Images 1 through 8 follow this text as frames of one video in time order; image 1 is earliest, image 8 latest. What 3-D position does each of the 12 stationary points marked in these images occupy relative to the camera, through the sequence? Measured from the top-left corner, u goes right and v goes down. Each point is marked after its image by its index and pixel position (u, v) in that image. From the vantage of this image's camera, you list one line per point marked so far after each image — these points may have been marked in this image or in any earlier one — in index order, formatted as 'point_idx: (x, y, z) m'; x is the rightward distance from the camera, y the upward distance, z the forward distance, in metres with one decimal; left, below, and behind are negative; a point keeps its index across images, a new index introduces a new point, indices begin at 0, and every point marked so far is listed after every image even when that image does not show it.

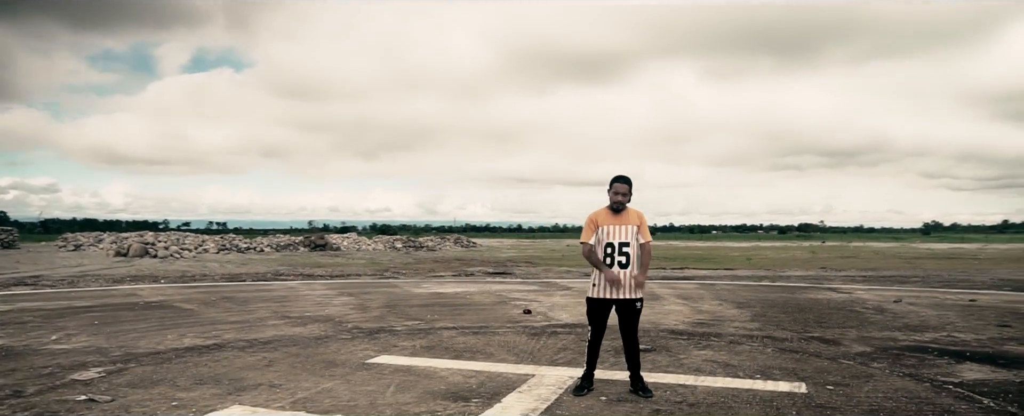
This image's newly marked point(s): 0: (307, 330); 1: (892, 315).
0: (-2.0, -1.2, +7.2) m
1: (+4.6, -1.3, +8.6) m
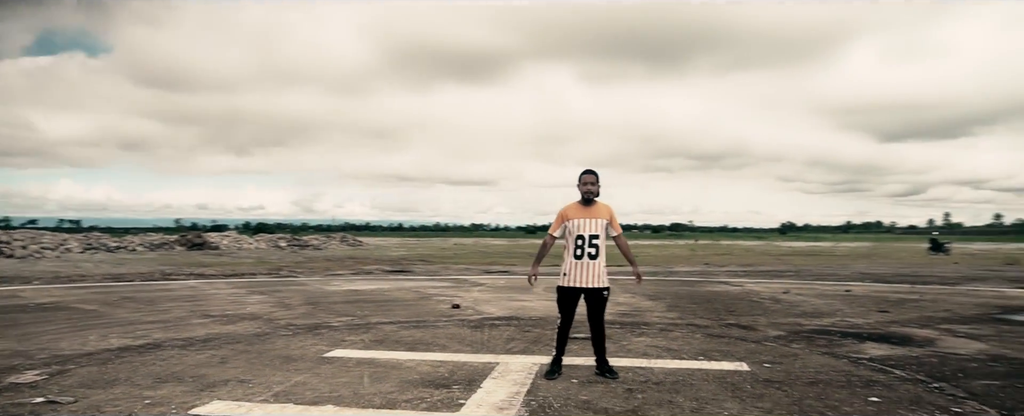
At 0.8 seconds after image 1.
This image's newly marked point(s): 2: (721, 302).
0: (-2.6, -1.2, +7.0) m
1: (+3.7, -1.3, +9.4) m
2: (+2.9, -1.3, +9.7) m
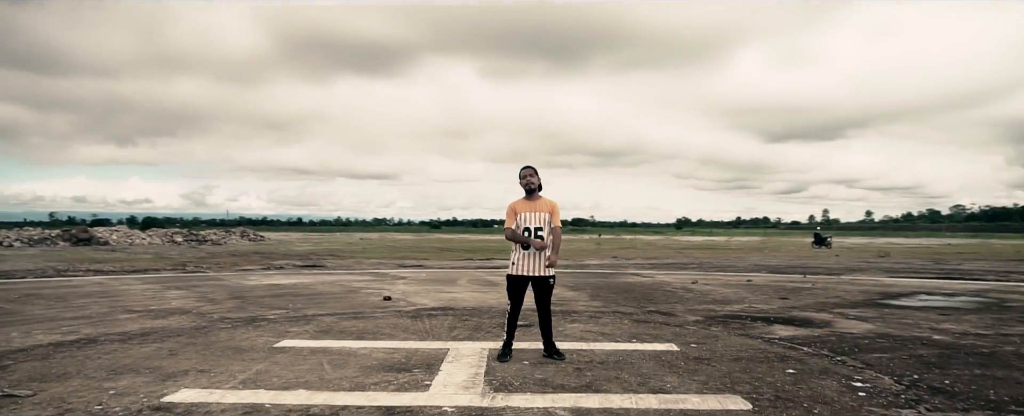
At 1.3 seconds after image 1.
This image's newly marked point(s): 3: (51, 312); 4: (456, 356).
0: (-3.2, -1.1, +6.9) m
1: (+2.7, -1.2, +10.2) m
2: (+1.8, -1.2, +10.3) m
3: (-5.2, -1.1, +8.0) m
4: (-0.4, -1.0, +4.9) m
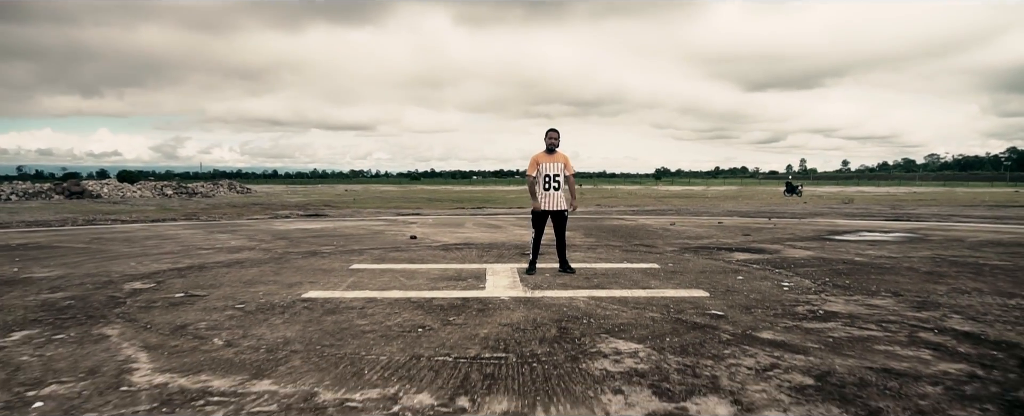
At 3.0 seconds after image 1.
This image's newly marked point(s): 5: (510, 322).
0: (-3.1, -0.5, +8.5) m
1: (+2.7, -0.4, +11.9) m
2: (+1.9, -0.4, +12.0) m
3: (-5.0, -0.5, +9.5) m
4: (-0.2, -0.6, +6.6) m
5: (0.0, -0.7, +4.3) m
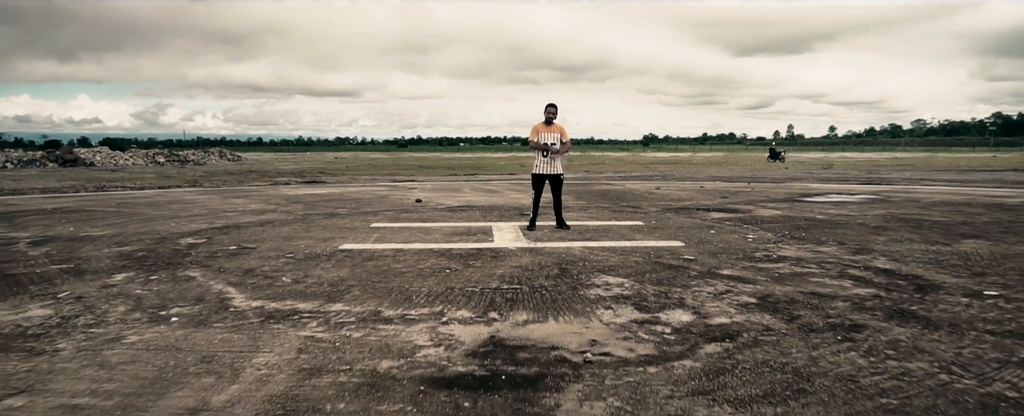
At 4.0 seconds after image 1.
0: (-3.1, -0.1, +9.3) m
1: (+2.7, +0.2, +12.9) m
2: (+1.8, +0.2, +13.0) m
3: (-5.1, -0.1, +10.3) m
4: (-0.1, -0.2, +7.5) m
5: (+0.1, -0.4, +5.3) m
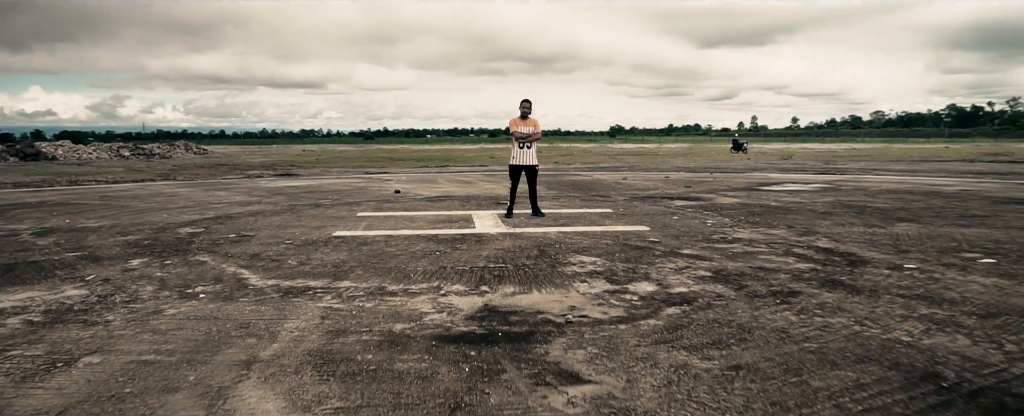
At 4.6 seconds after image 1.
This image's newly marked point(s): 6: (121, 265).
0: (-3.4, 0.0, +9.7) m
1: (+2.2, +0.4, +13.5) m
2: (+1.3, +0.4, +13.6) m
3: (-5.4, +0.1, +10.7) m
4: (-0.4, -0.1, +8.0) m
5: (-0.1, -0.3, +5.8) m
6: (-2.9, -0.4, +5.3) m
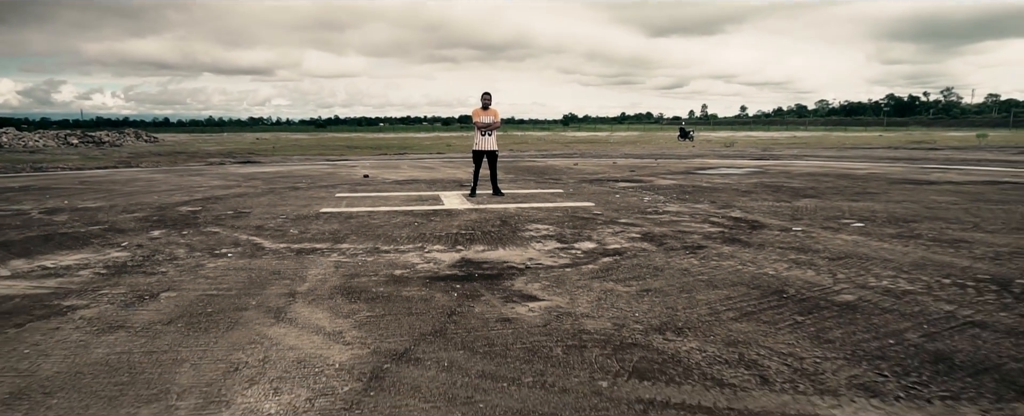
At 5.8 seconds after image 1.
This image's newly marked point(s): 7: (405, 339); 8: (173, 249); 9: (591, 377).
0: (-4.0, +0.3, +10.6) m
1: (+1.3, +0.8, +14.7) m
2: (+0.5, +0.8, +14.7) m
3: (-6.0, +0.3, +11.4) m
4: (-0.9, +0.2, +9.1) m
5: (-0.4, -0.1, +6.9) m
6: (-3.2, -0.2, +6.1) m
7: (-0.5, -0.6, +3.1) m
8: (-2.6, -0.3, +5.5) m
9: (+0.3, -0.6, +2.6) m
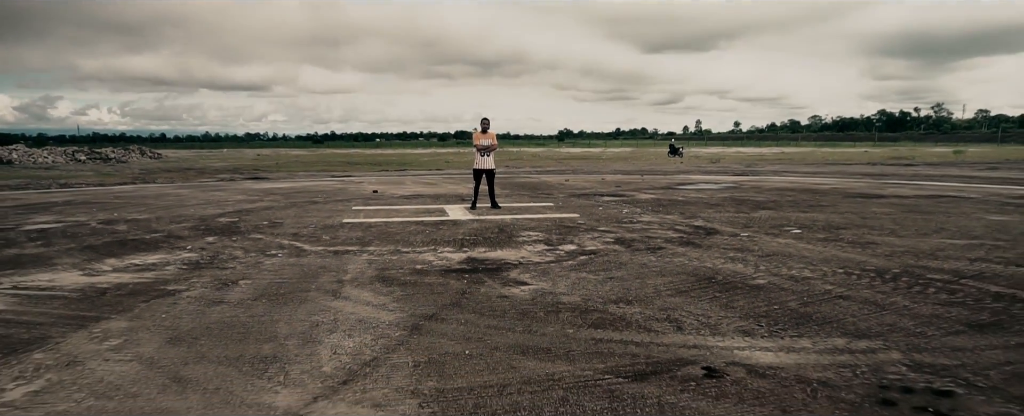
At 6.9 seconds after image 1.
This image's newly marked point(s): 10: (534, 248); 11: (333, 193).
0: (-4.0, +0.1, +11.8) m
1: (+1.3, +0.5, +15.9) m
2: (+0.4, +0.5, +16.0) m
3: (-6.1, +0.1, +12.6) m
4: (-0.9, 0.0, +10.3) m
5: (-0.4, -0.2, +8.1) m
6: (-3.2, -0.3, +7.4) m
7: (-0.5, -0.6, +4.3) m
8: (-2.6, -0.4, +6.7) m
9: (+0.3, -0.6, +3.8) m
10: (+0.2, -0.4, +6.6) m
11: (-3.6, +0.3, +14.1) m
